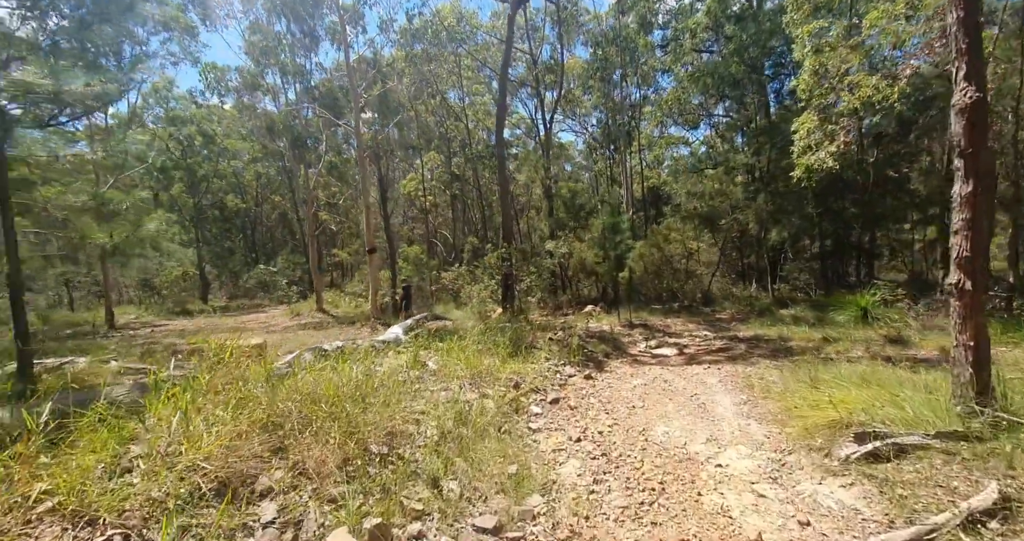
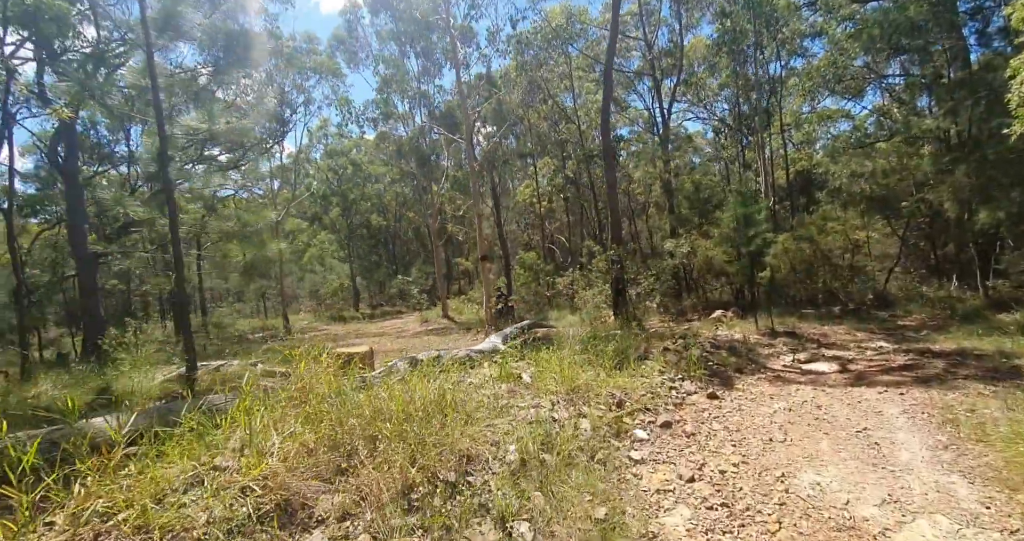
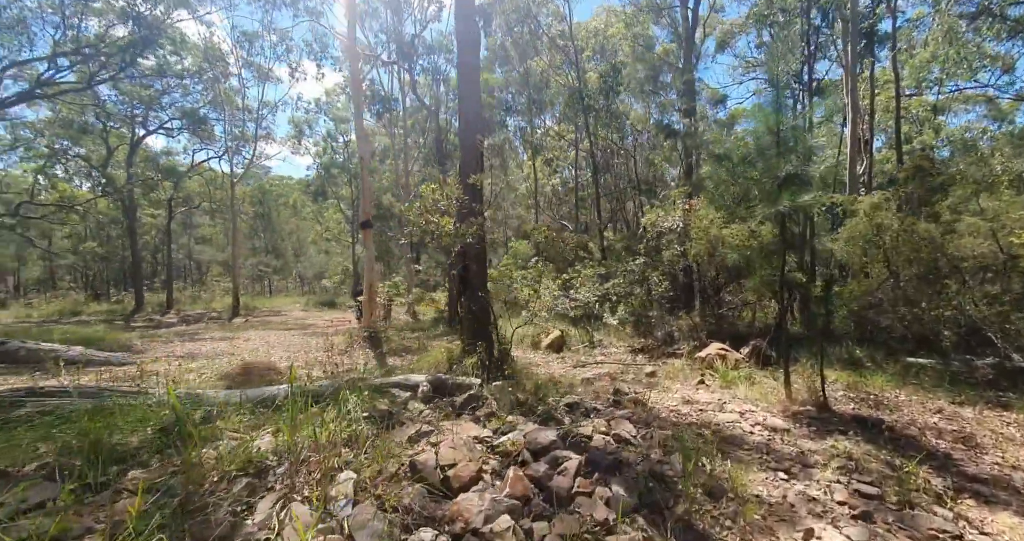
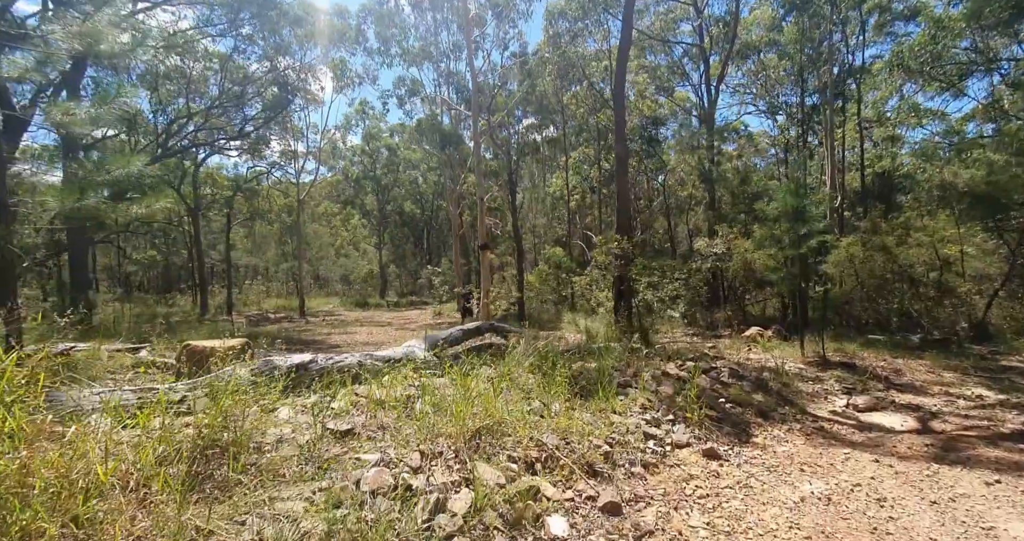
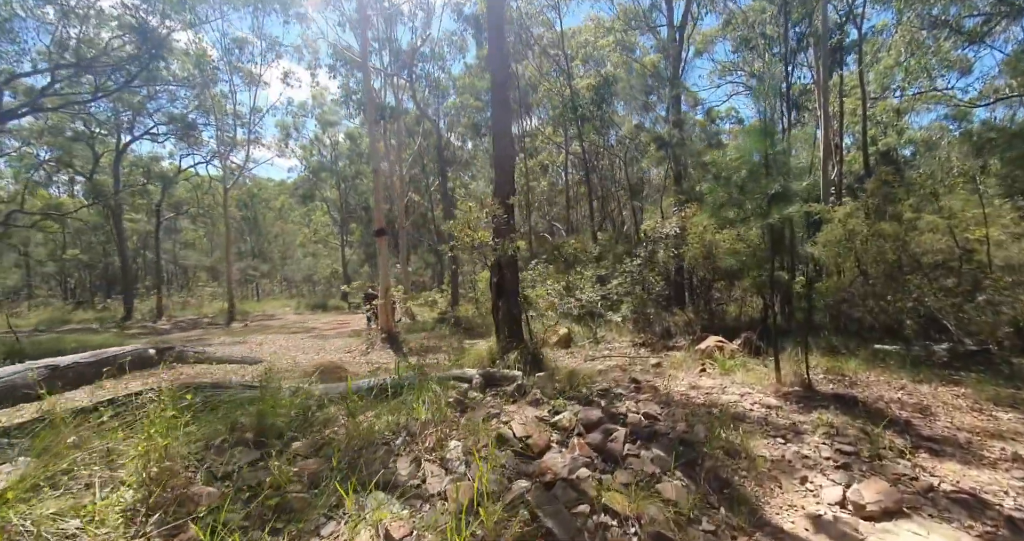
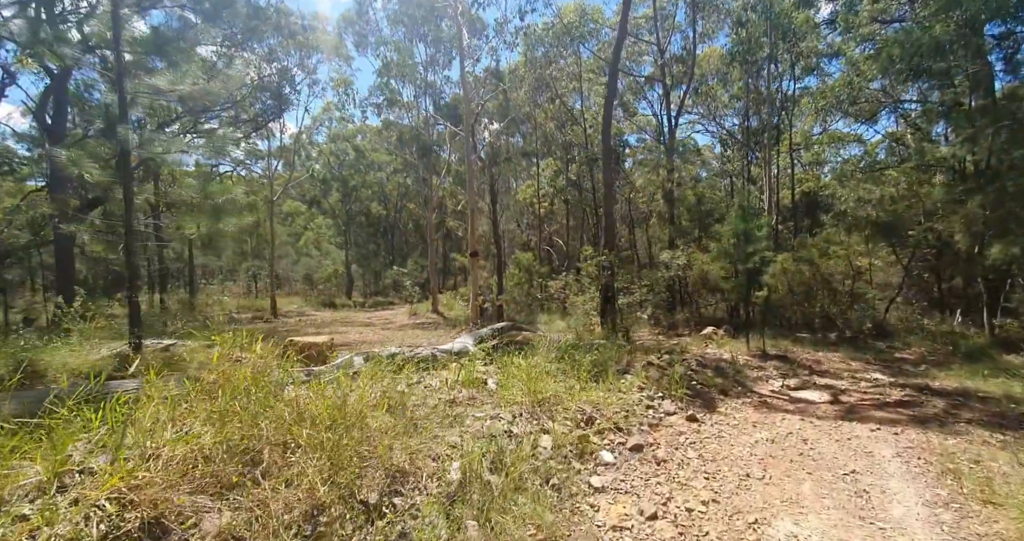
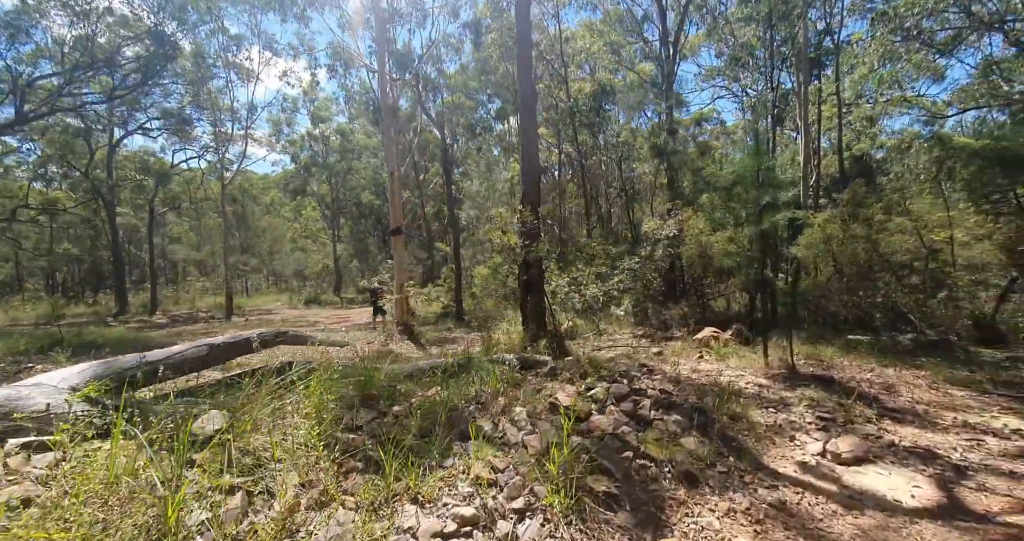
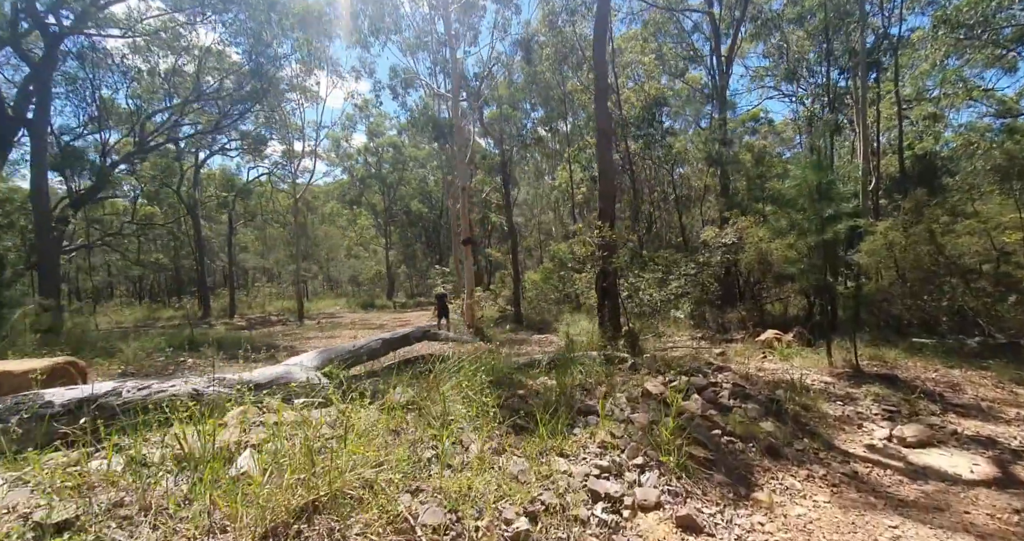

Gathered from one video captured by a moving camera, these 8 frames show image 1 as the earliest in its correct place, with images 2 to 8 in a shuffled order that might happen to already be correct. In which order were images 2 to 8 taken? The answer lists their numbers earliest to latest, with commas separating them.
2, 6, 4, 8, 7, 5, 3
